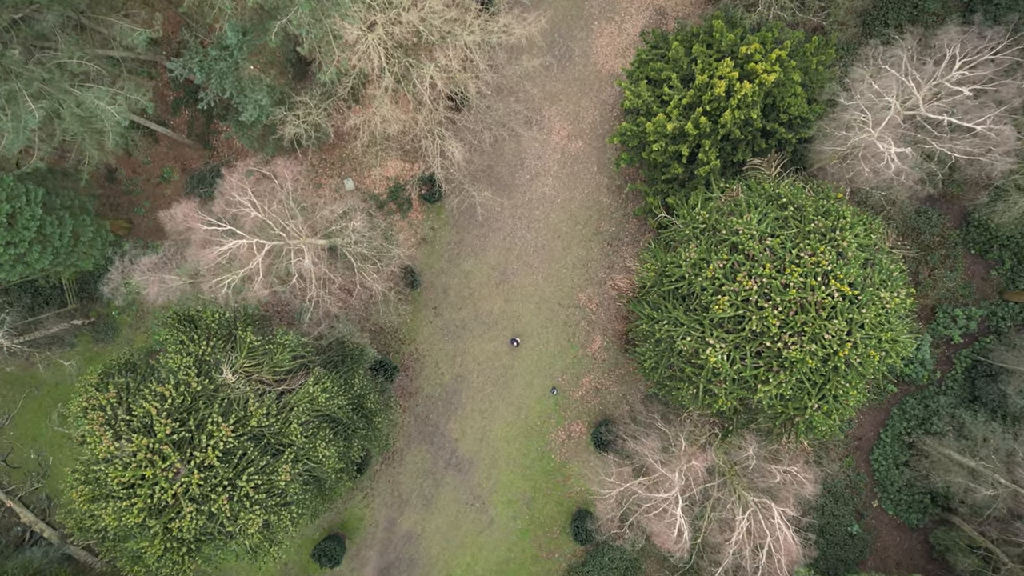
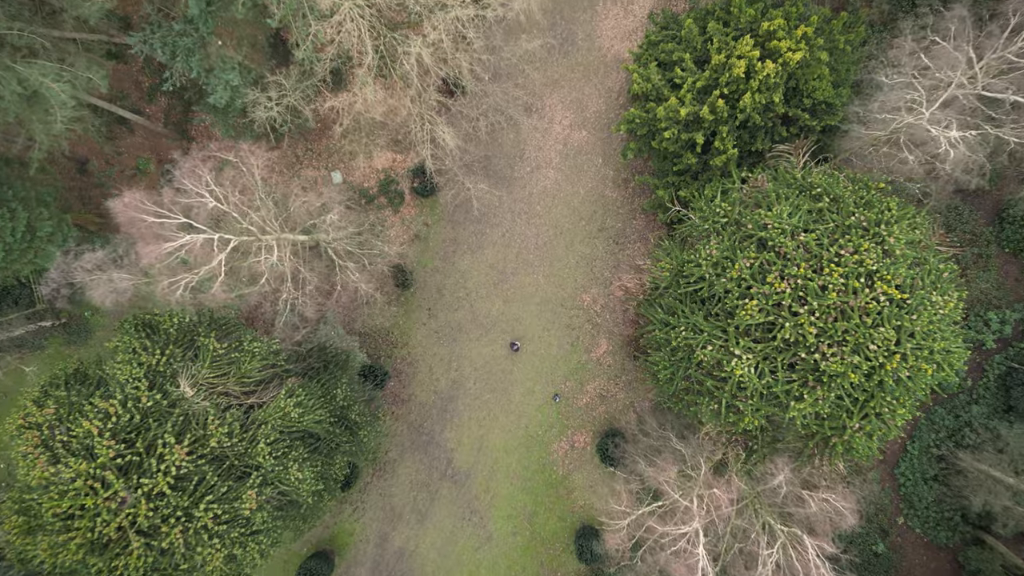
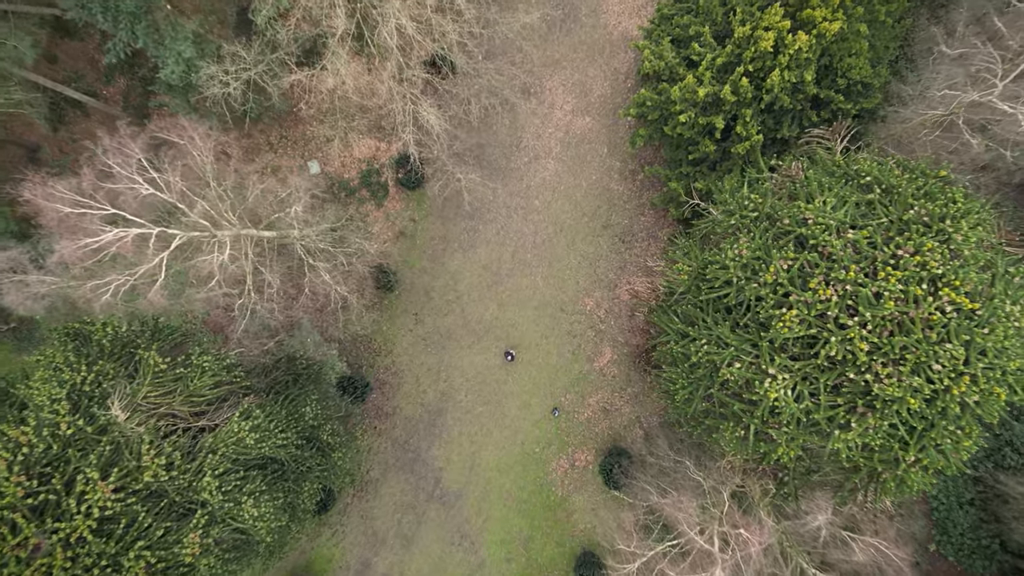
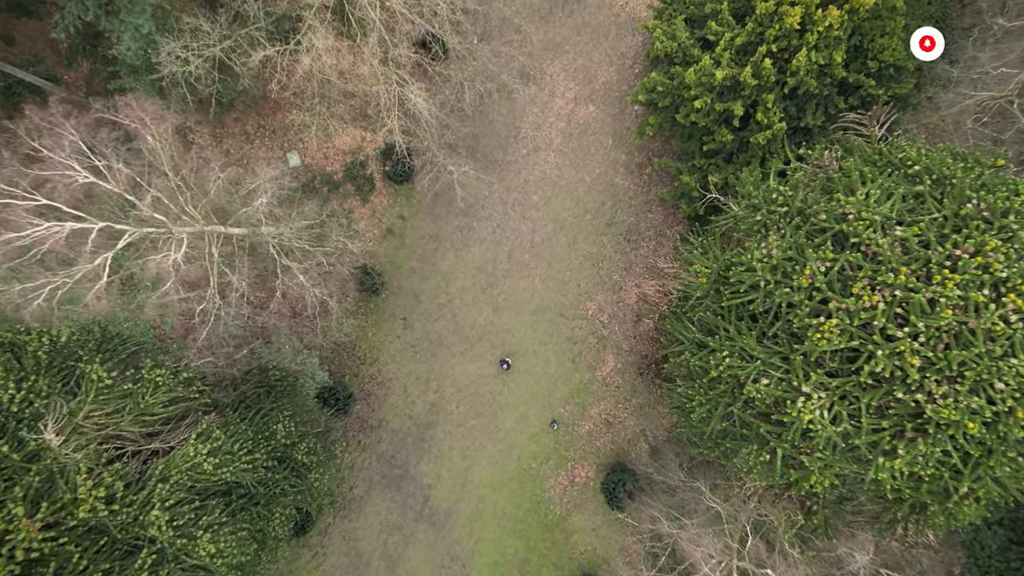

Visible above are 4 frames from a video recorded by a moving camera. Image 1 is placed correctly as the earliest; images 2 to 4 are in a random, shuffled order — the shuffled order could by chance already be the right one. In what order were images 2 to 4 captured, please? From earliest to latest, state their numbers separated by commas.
2, 3, 4
